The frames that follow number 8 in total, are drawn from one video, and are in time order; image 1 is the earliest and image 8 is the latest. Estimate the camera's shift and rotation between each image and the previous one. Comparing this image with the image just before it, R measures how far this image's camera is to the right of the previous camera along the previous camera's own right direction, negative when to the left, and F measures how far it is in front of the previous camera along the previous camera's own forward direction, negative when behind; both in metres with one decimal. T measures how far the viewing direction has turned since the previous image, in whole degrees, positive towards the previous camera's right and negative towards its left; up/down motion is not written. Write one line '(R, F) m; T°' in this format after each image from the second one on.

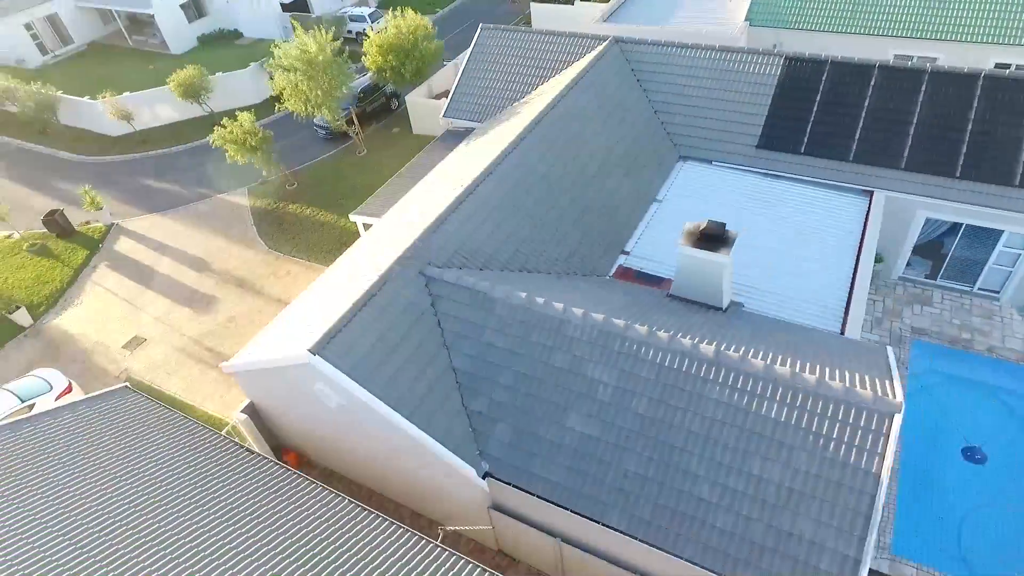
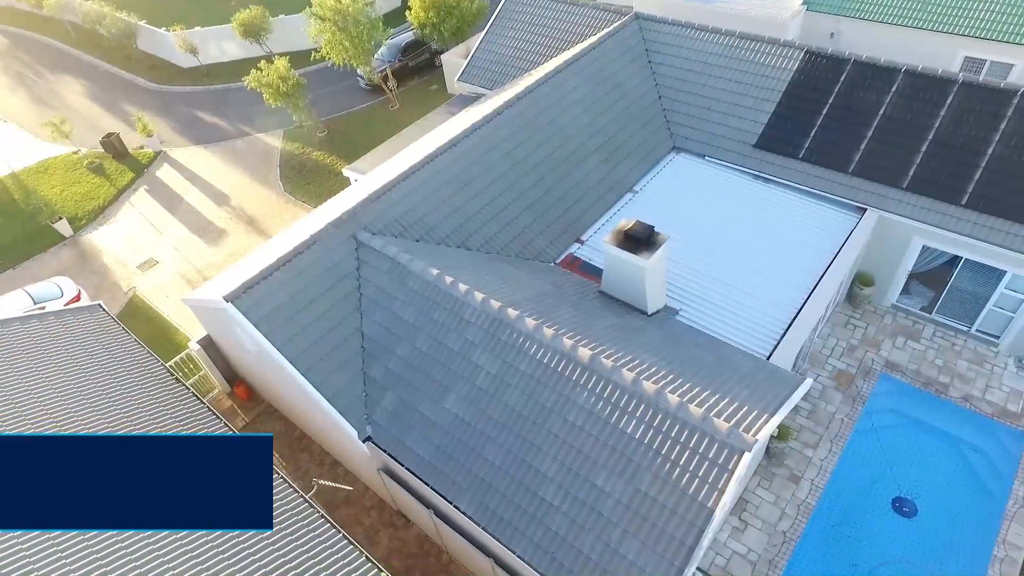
(+4.4, +0.3) m; -8°
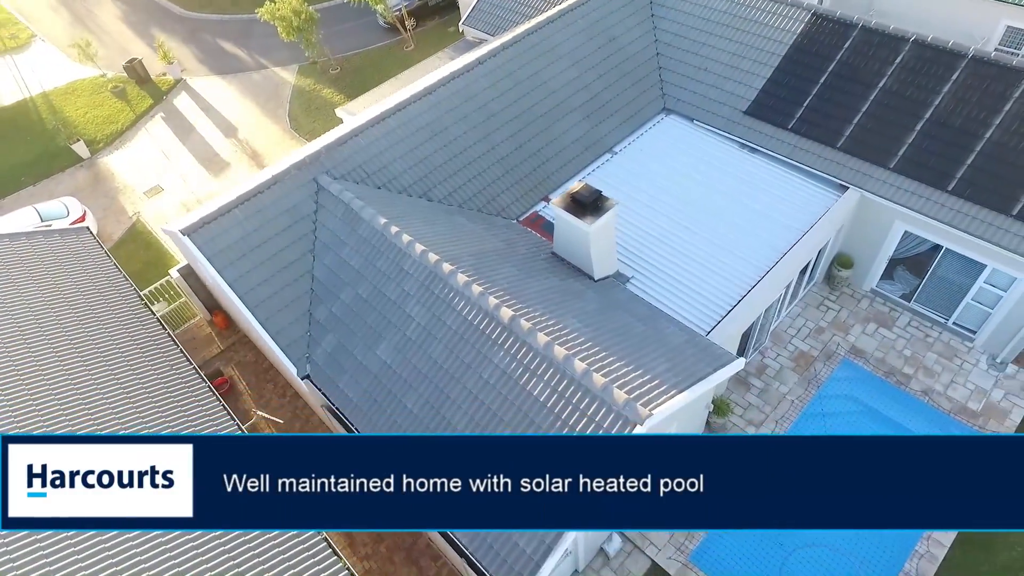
(+2.6, 0.0) m; -4°
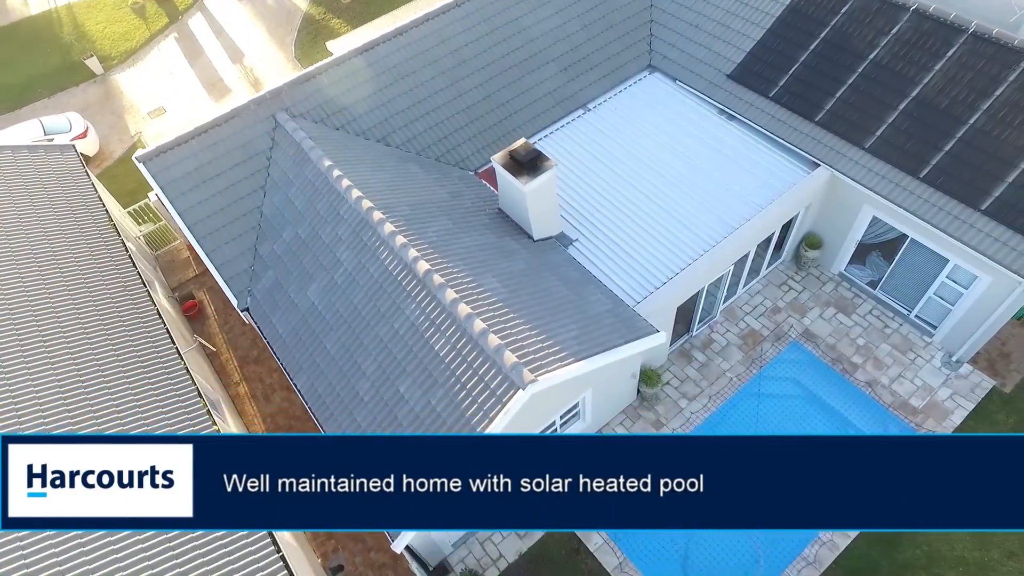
(+2.8, 0.0) m; -4°
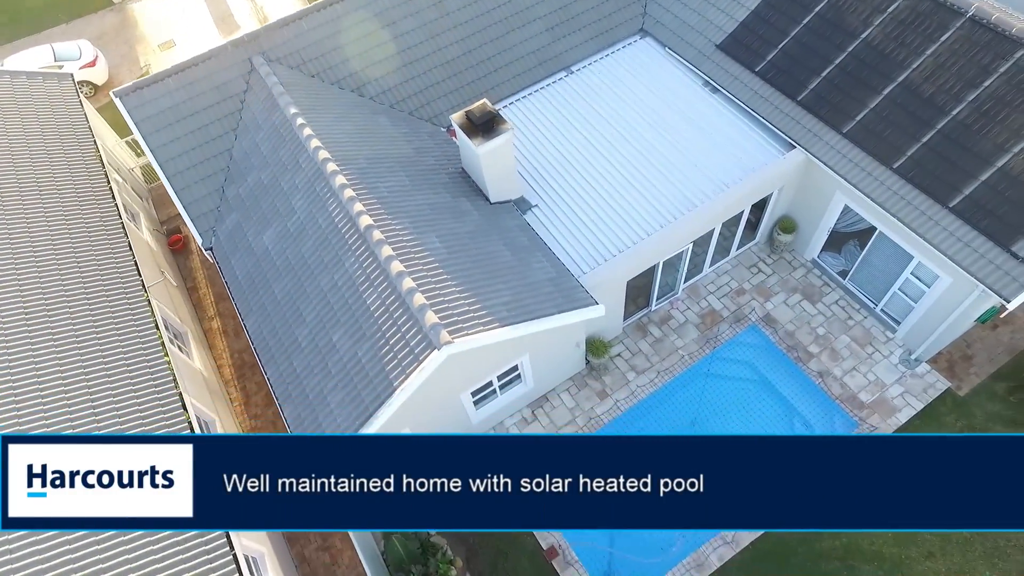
(+2.2, -0.1) m; -3°
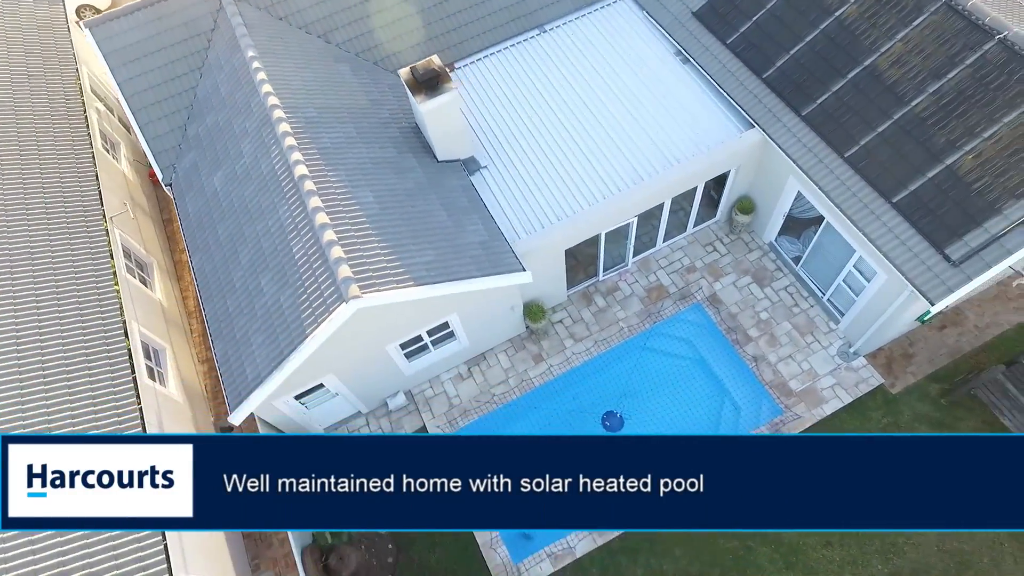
(+2.5, -0.2) m; -3°
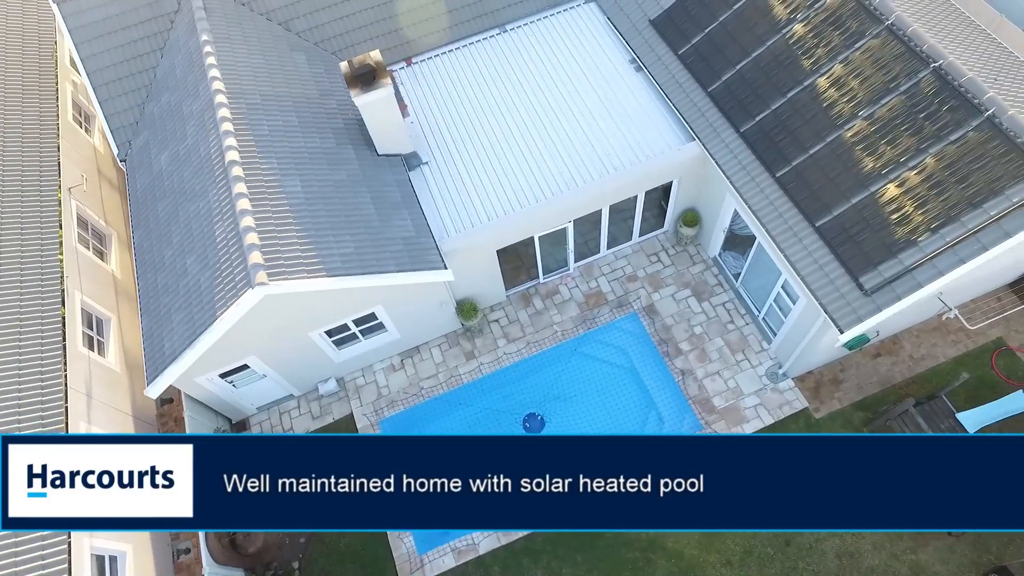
(+2.6, -0.1) m; -2°
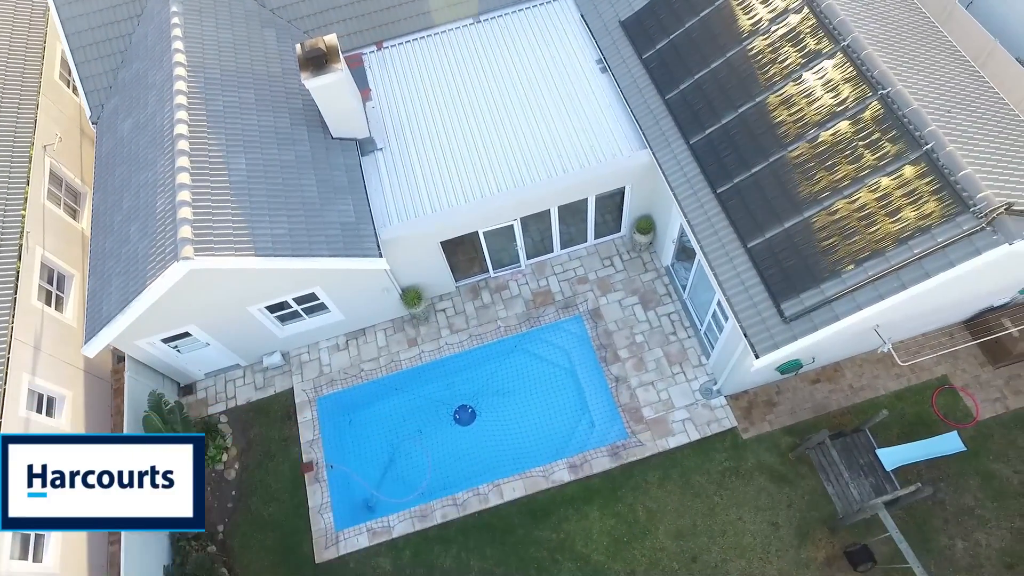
(+2.4, 0.0) m; -3°
